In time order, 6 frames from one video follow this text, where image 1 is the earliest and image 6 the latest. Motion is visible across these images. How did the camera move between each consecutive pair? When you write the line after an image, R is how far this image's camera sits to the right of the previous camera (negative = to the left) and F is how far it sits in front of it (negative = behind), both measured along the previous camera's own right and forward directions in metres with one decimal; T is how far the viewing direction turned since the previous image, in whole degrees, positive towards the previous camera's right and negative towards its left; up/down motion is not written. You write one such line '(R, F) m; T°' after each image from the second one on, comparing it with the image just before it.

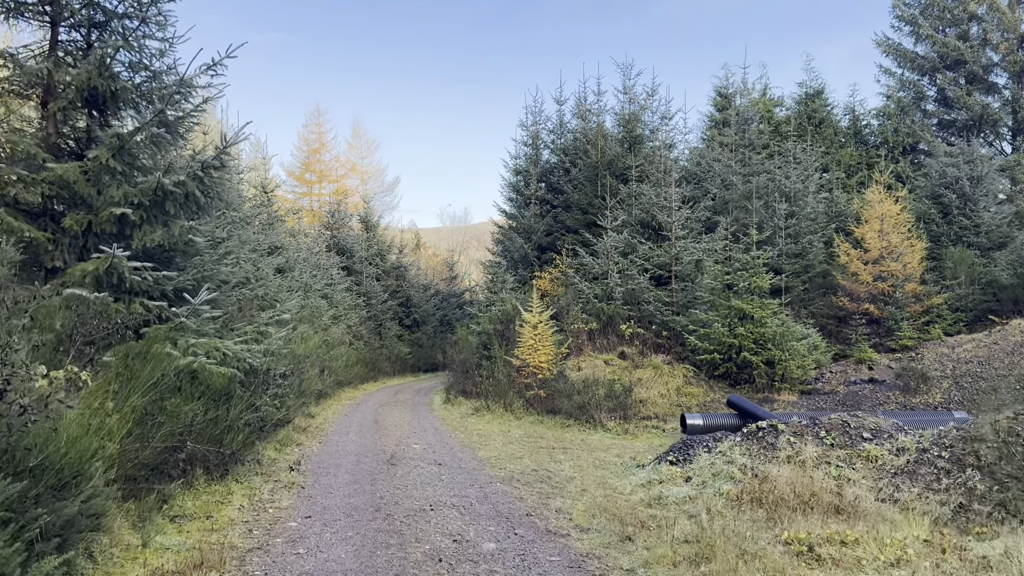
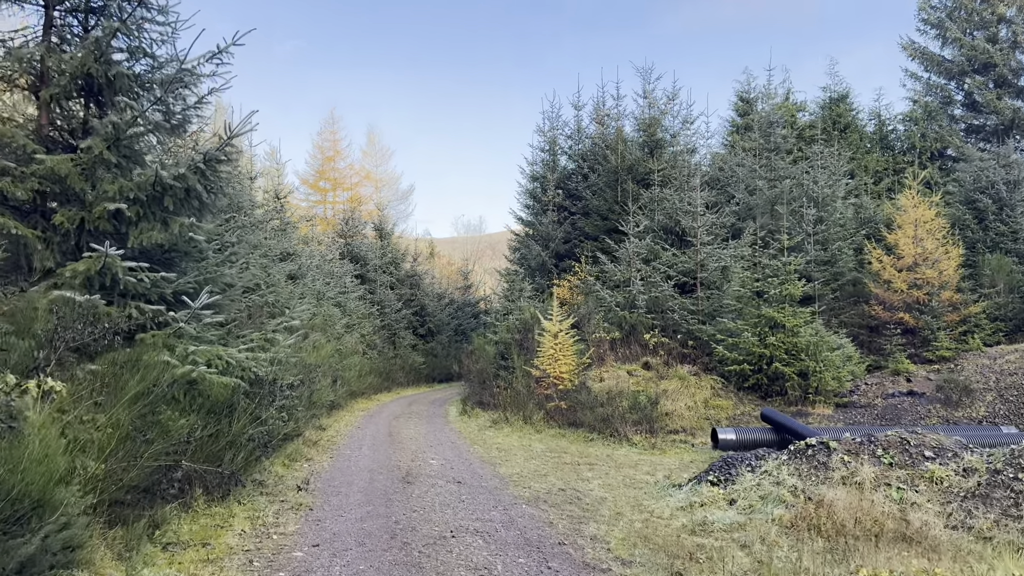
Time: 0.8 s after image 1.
(-0.1, +0.6) m; -1°
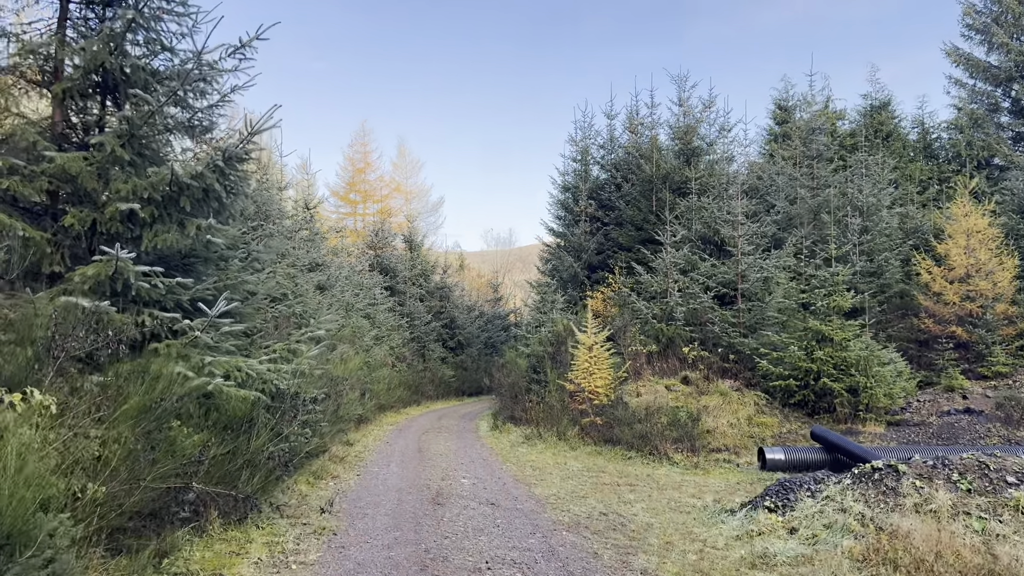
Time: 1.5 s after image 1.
(-0.1, +0.5) m; -2°
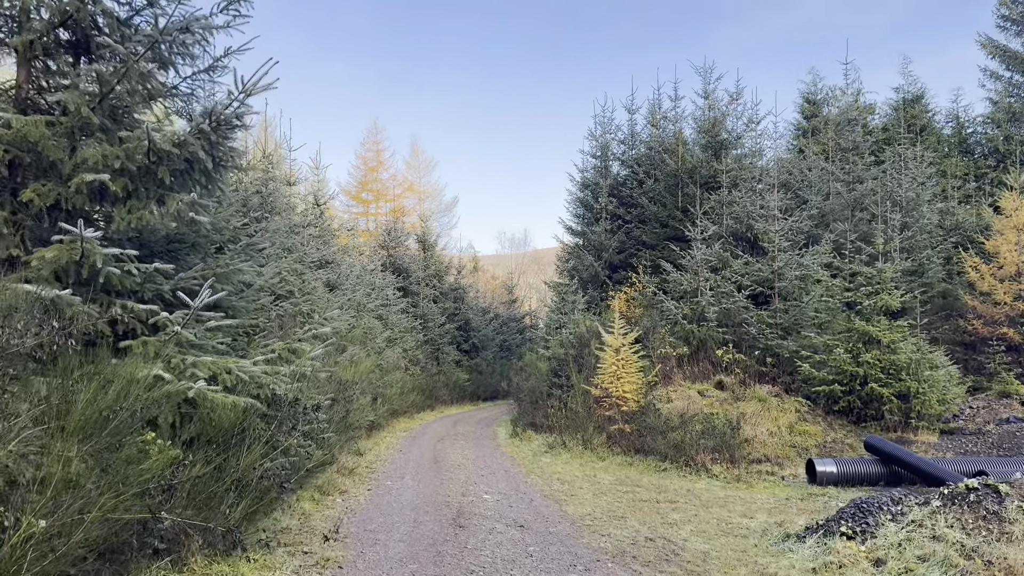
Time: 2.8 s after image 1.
(-0.2, +0.9) m; -1°
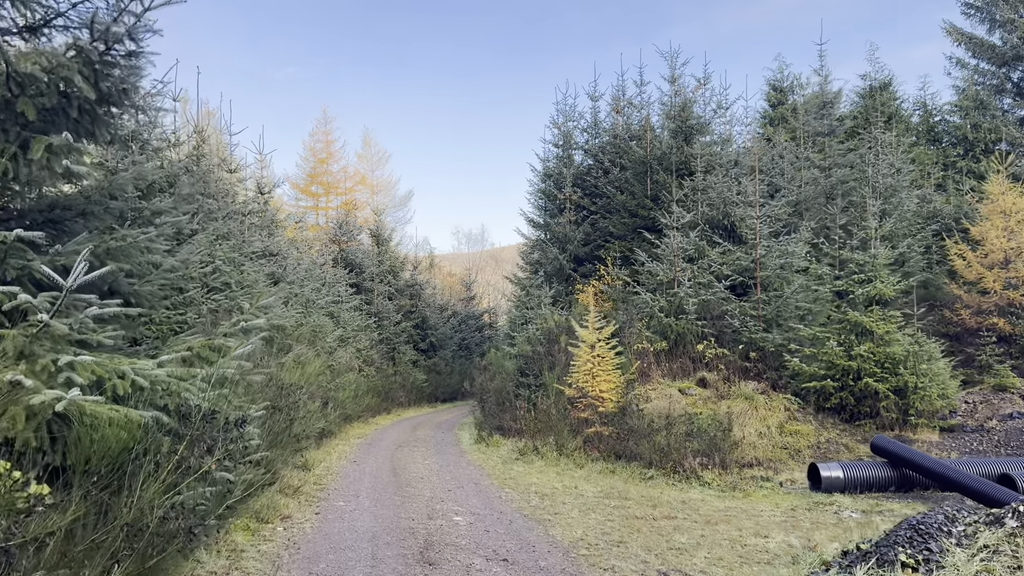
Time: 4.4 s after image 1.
(-0.2, +1.2) m; +3°
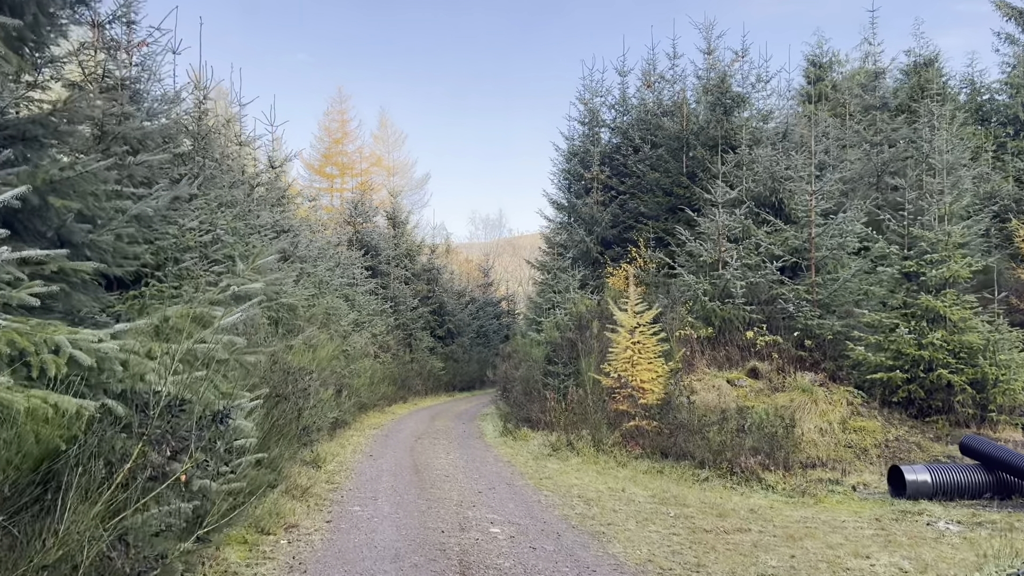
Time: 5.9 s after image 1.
(-0.3, +1.2) m; -1°
